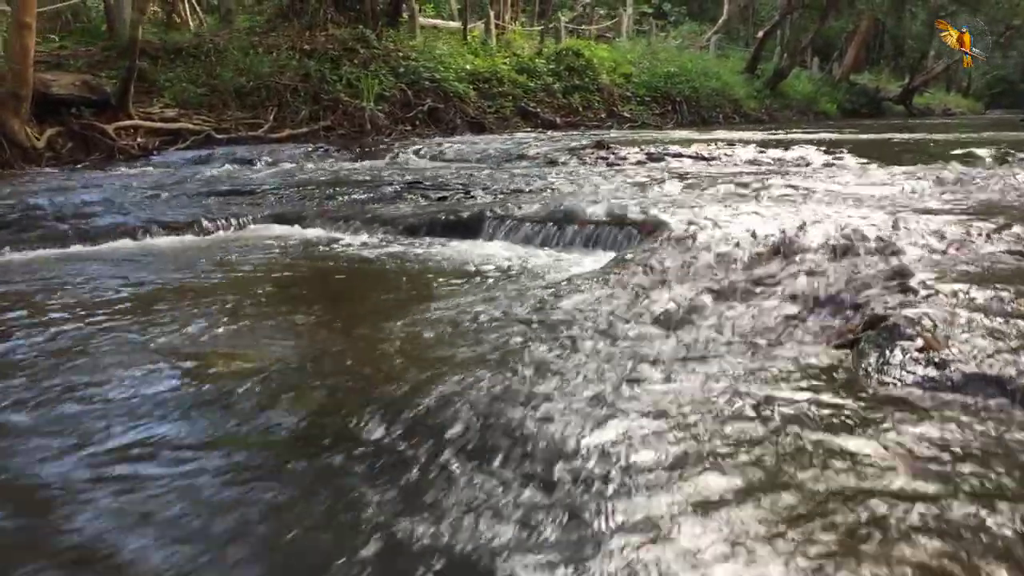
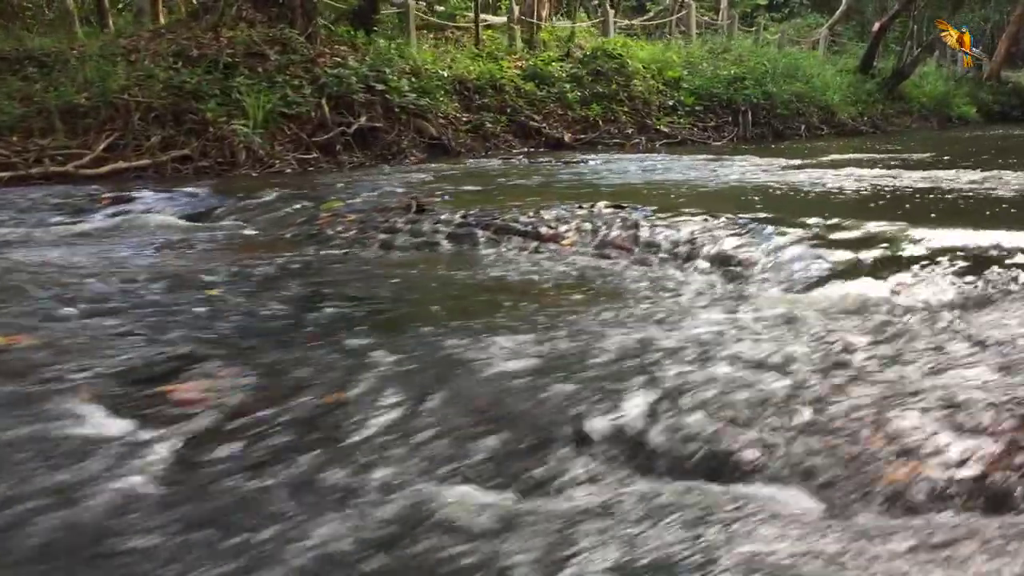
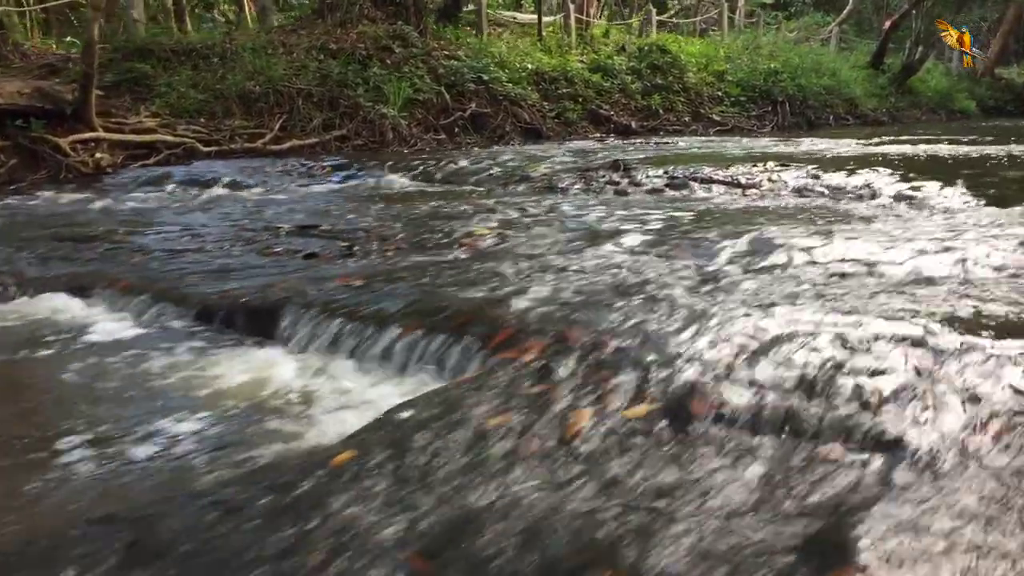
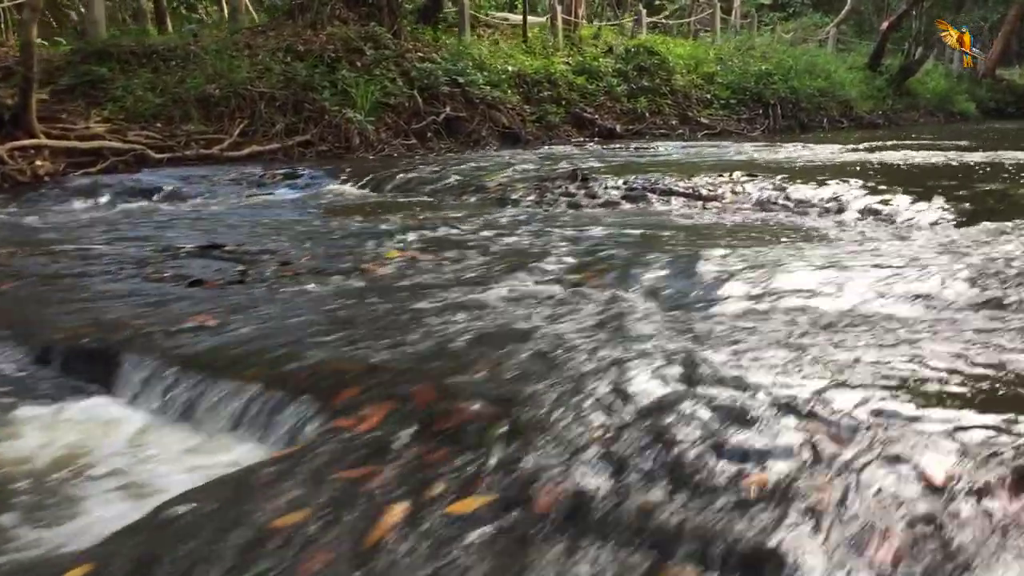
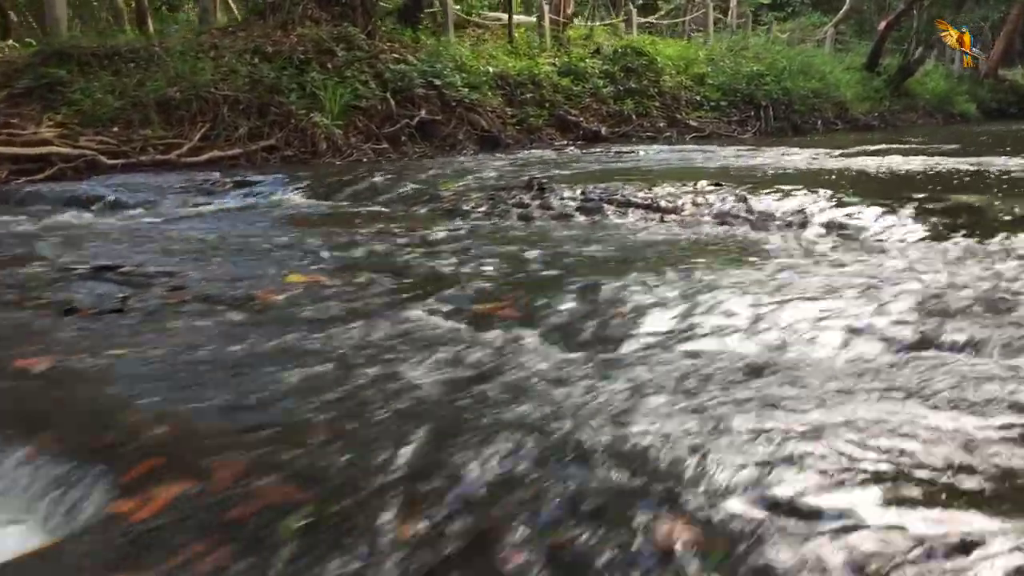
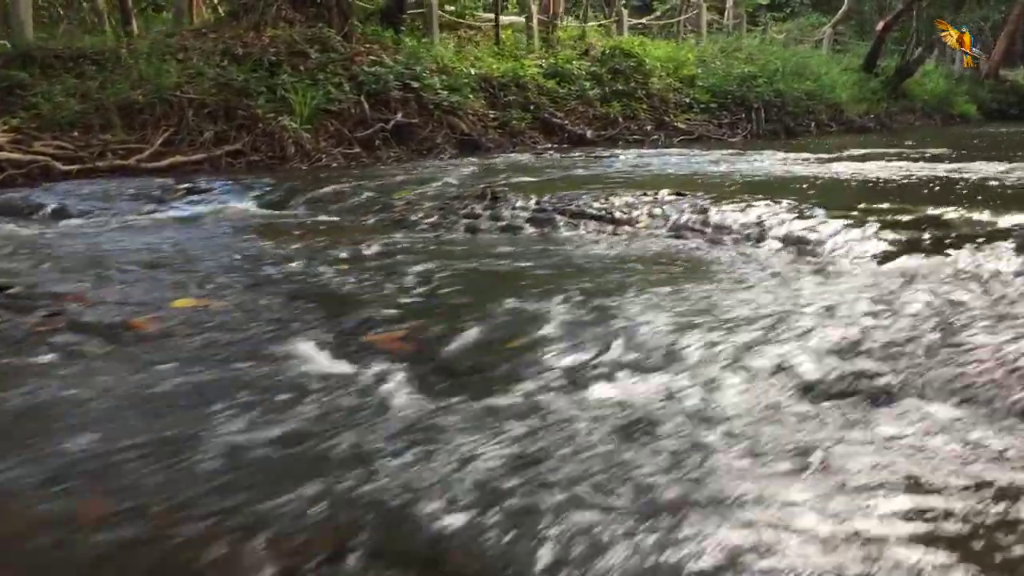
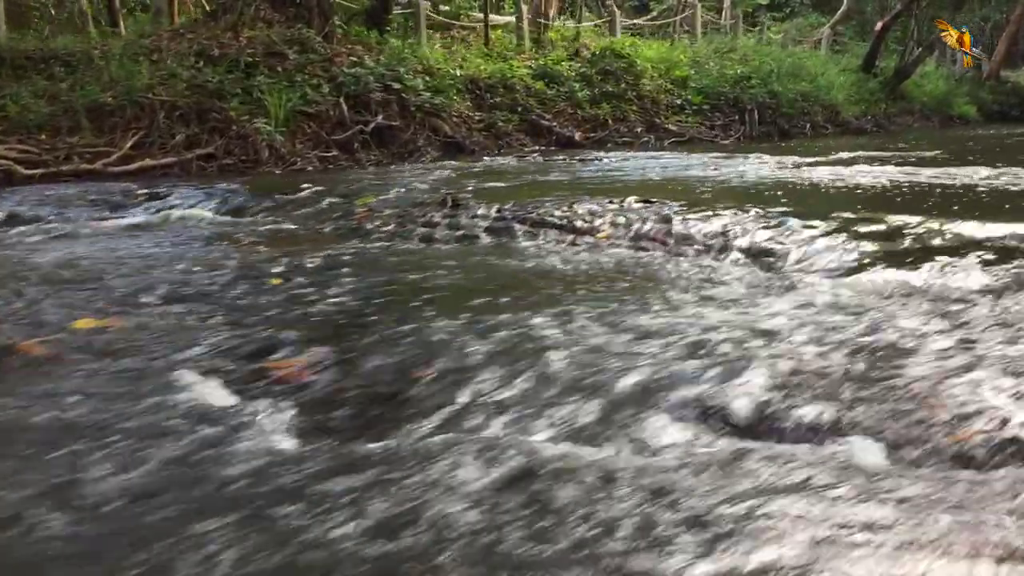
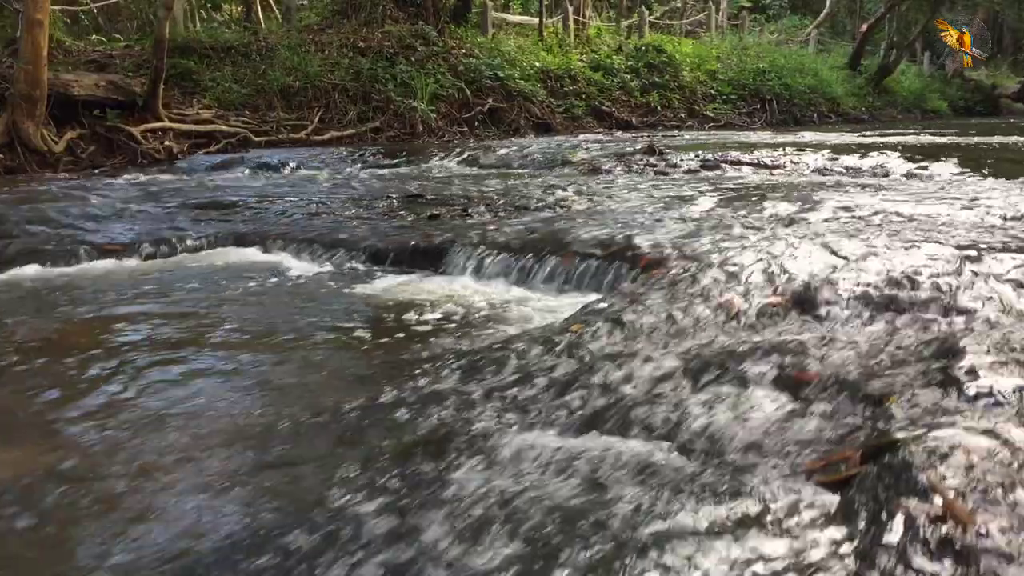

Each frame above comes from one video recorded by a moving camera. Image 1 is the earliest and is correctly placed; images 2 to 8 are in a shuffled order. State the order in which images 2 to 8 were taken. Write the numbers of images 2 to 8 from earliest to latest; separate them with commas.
8, 3, 4, 5, 6, 7, 2
